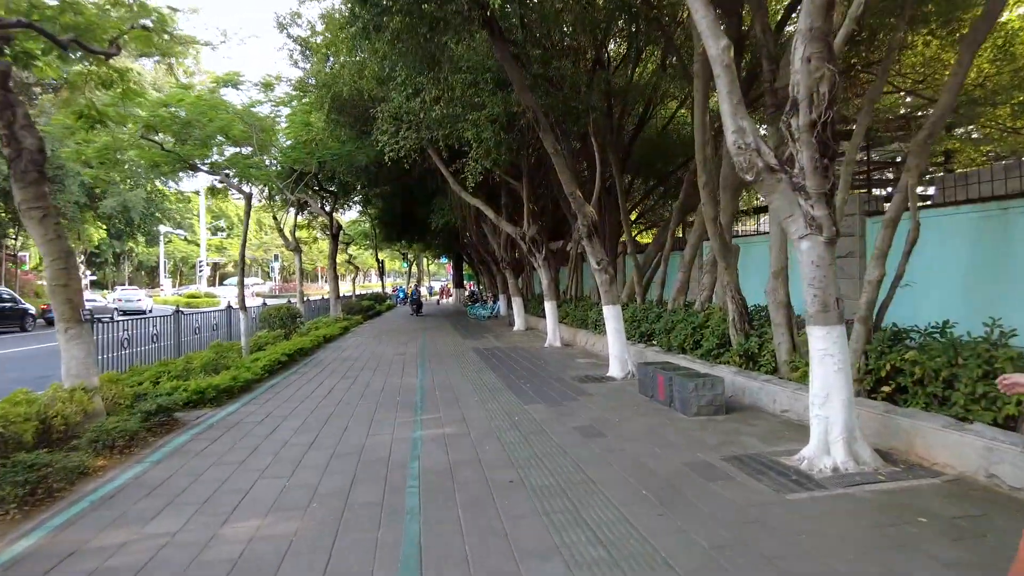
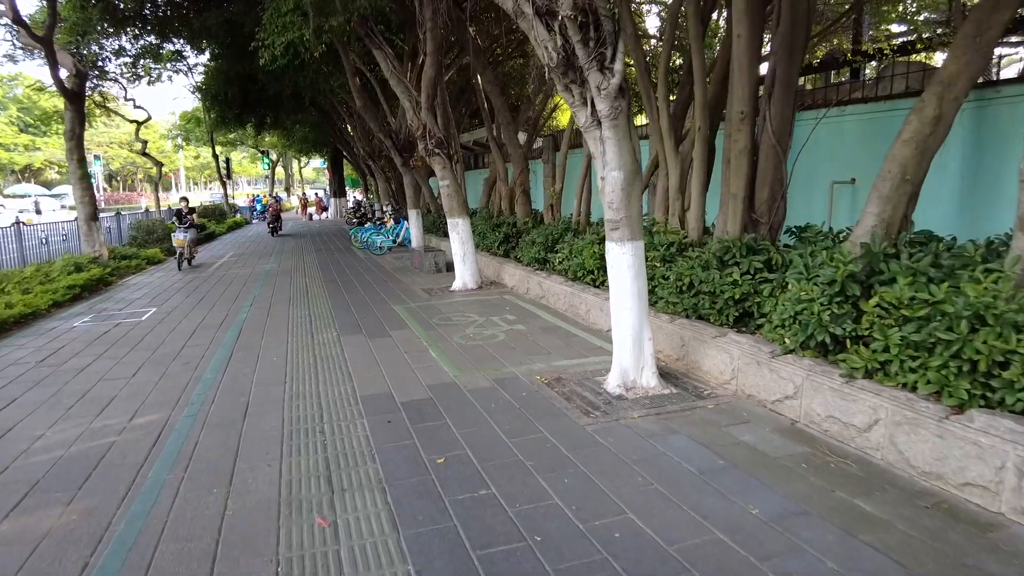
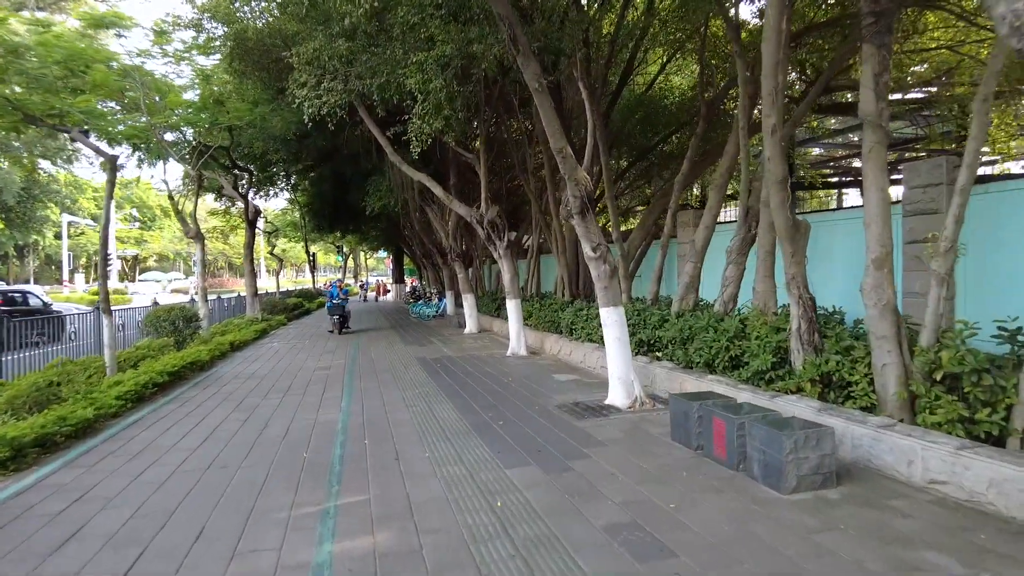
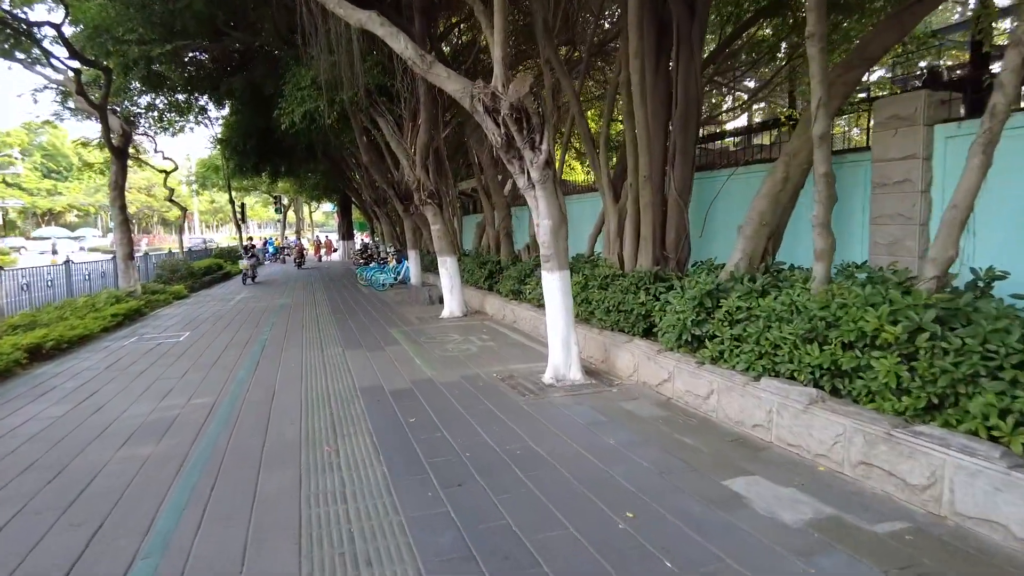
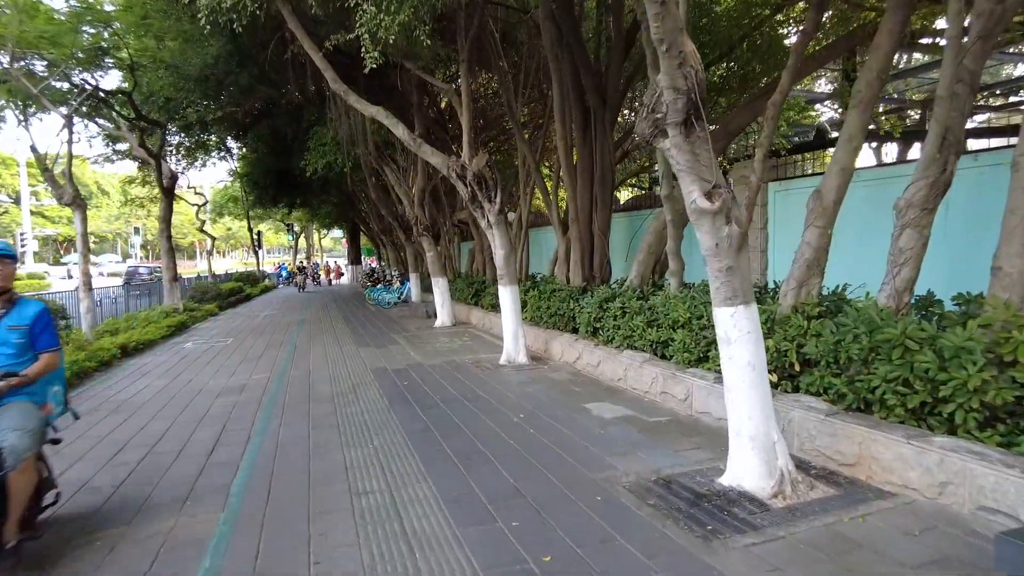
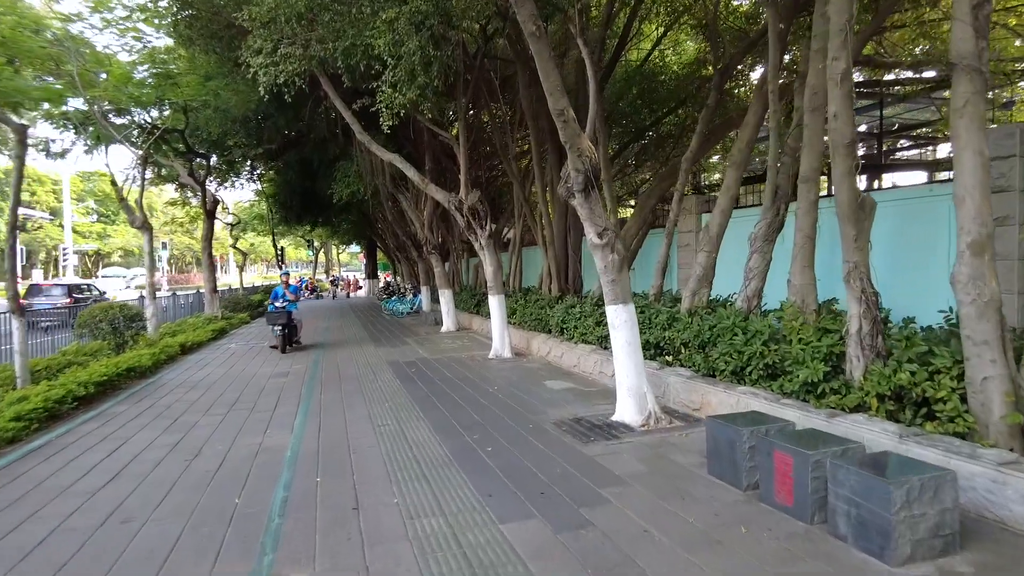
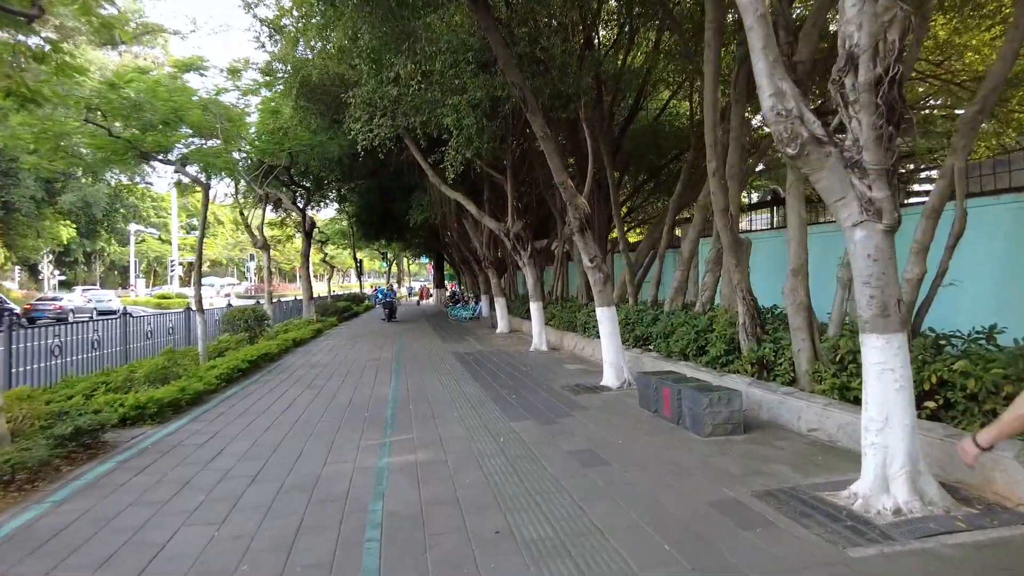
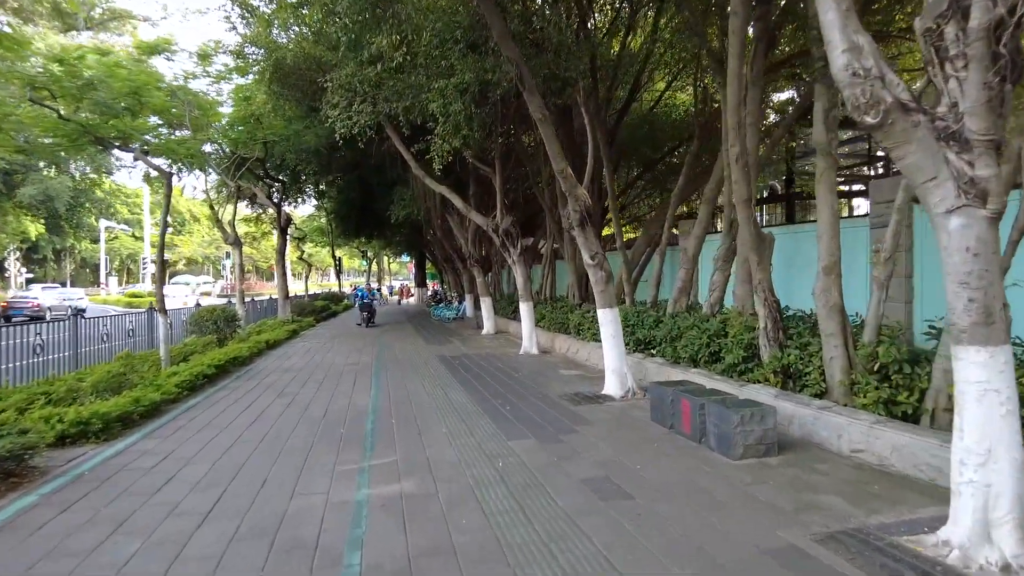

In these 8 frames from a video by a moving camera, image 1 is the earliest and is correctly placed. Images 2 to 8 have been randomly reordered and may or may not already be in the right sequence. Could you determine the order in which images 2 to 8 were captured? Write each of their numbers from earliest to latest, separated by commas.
7, 8, 3, 6, 5, 4, 2
